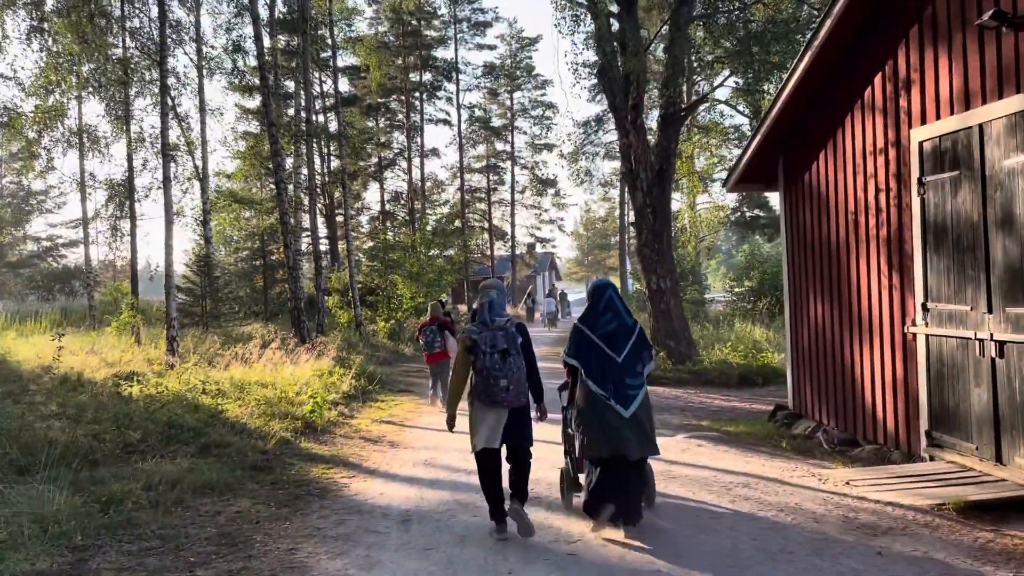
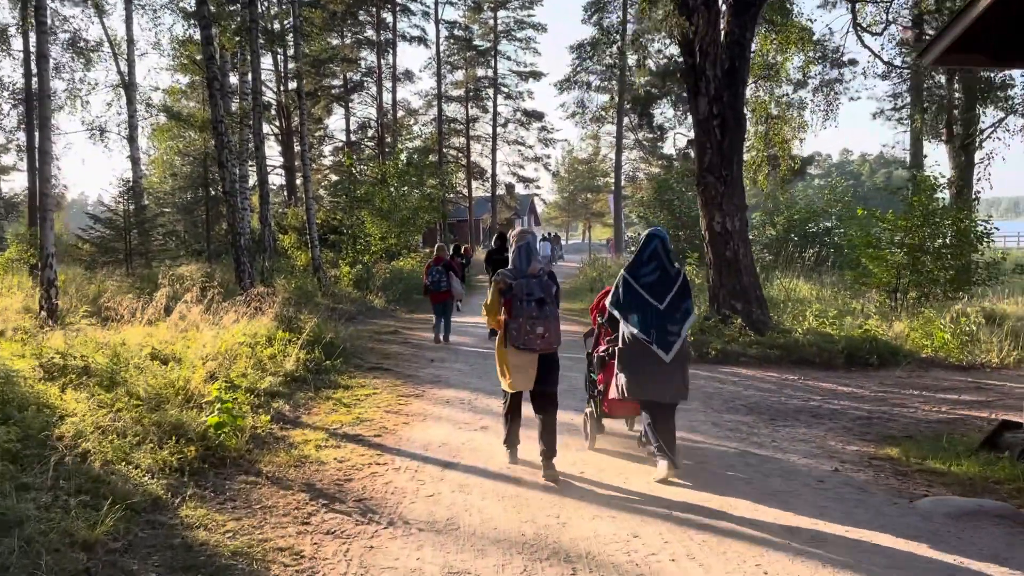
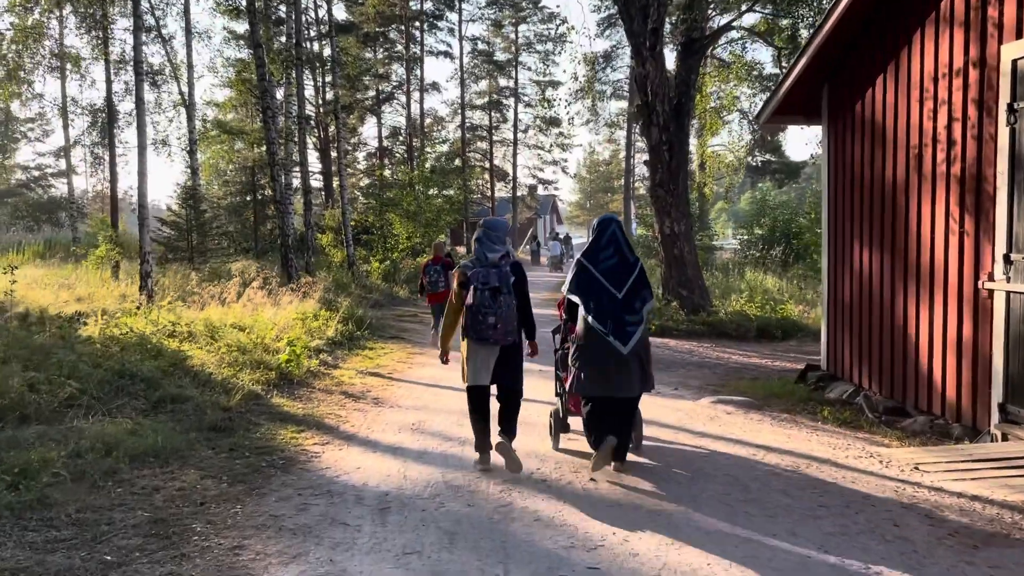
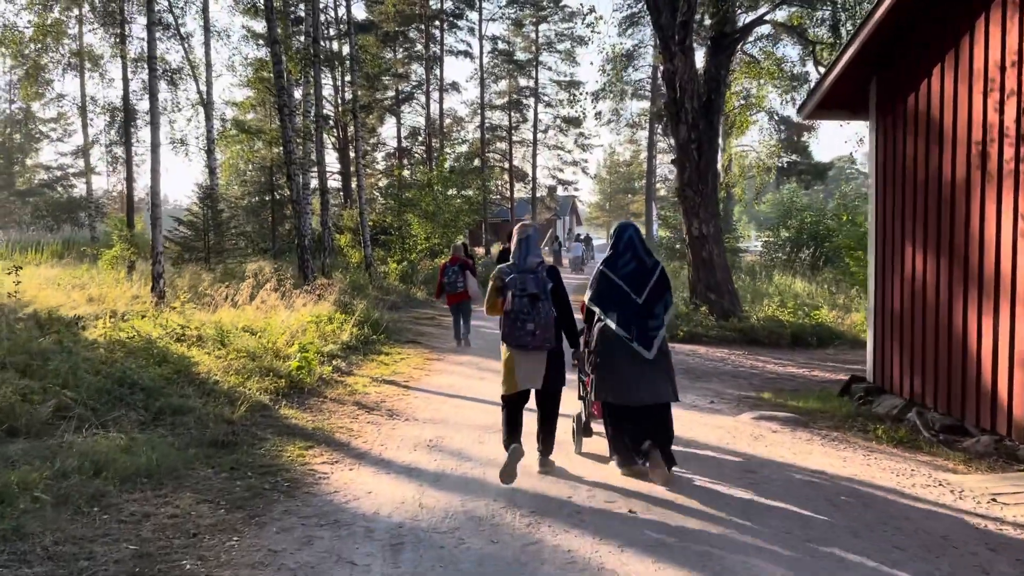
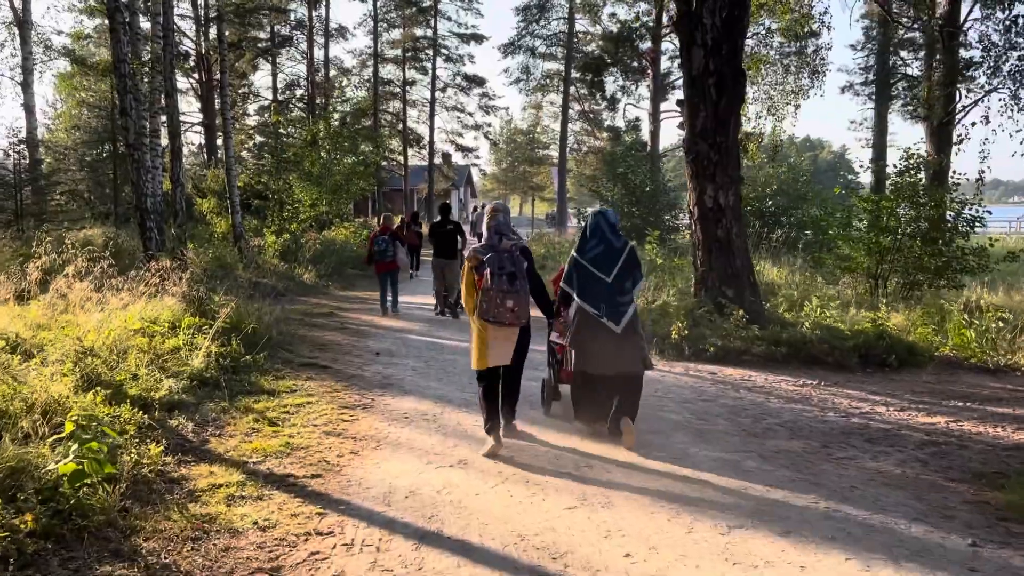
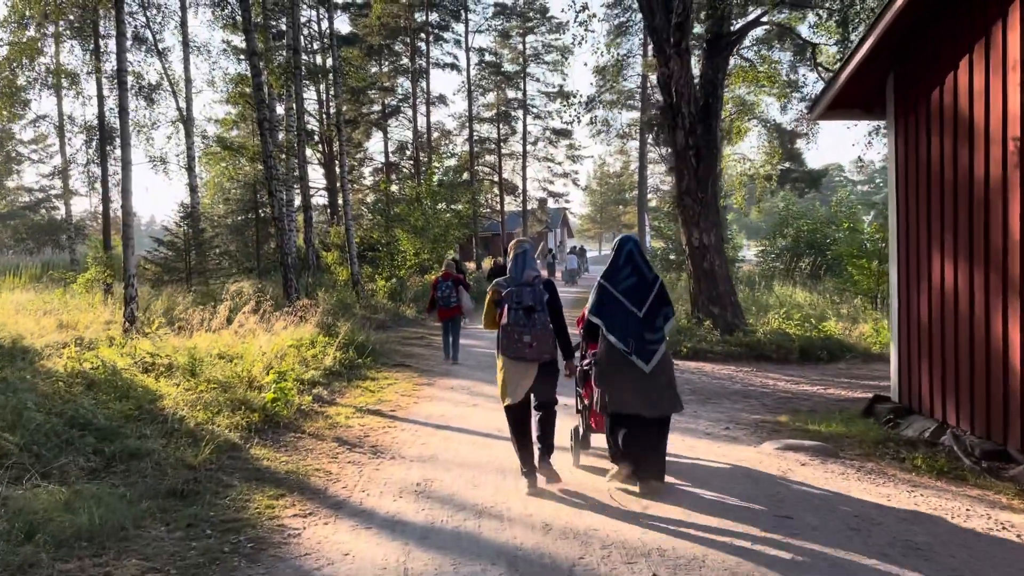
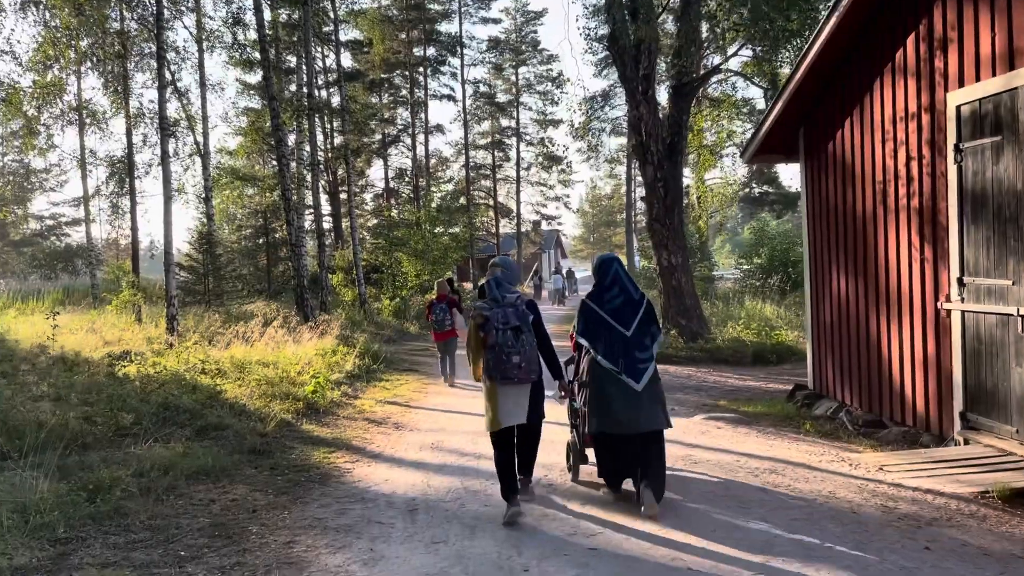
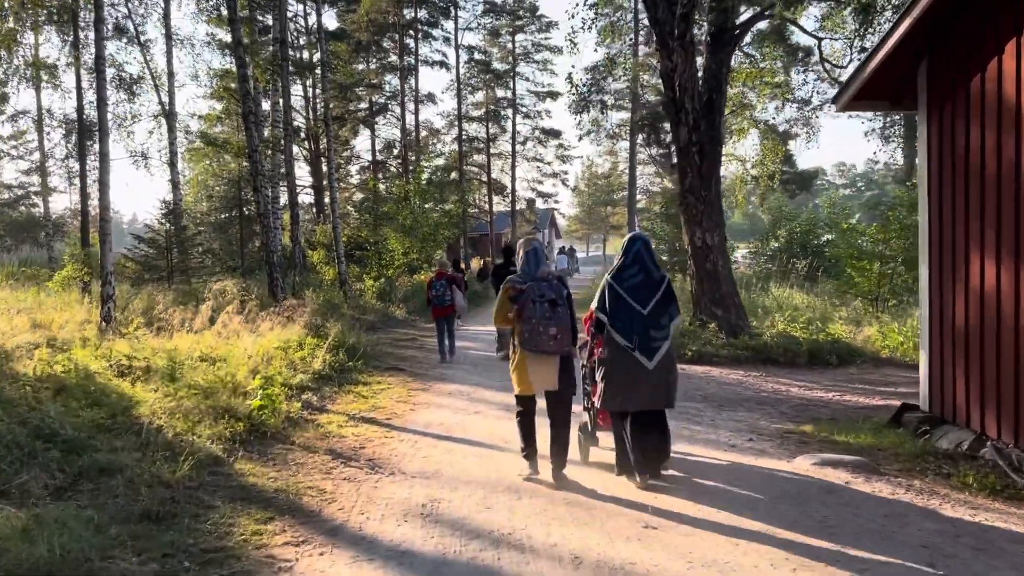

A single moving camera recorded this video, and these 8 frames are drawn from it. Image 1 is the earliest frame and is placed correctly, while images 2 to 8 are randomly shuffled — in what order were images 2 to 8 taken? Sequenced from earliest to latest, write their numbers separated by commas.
7, 3, 4, 6, 8, 2, 5
